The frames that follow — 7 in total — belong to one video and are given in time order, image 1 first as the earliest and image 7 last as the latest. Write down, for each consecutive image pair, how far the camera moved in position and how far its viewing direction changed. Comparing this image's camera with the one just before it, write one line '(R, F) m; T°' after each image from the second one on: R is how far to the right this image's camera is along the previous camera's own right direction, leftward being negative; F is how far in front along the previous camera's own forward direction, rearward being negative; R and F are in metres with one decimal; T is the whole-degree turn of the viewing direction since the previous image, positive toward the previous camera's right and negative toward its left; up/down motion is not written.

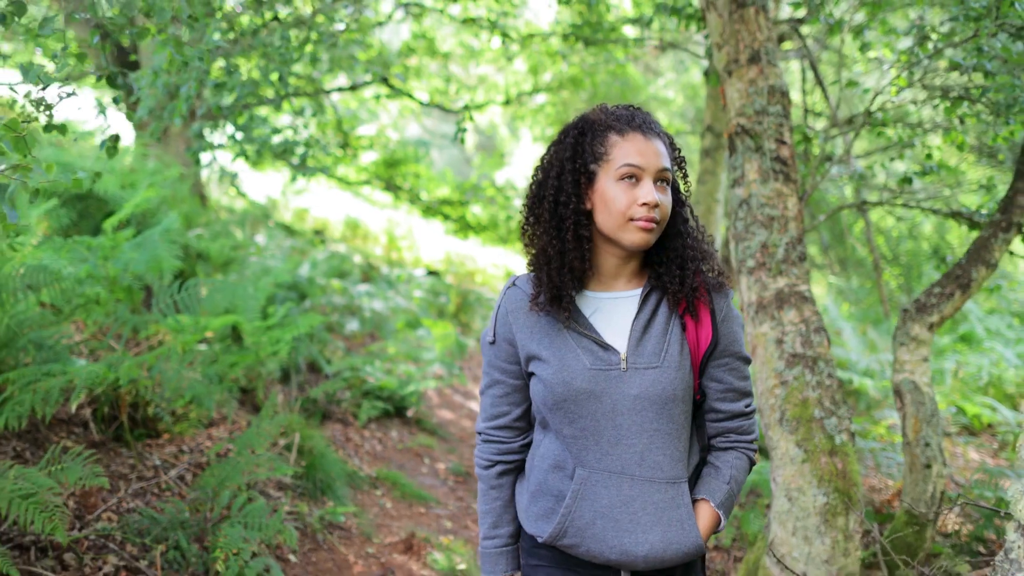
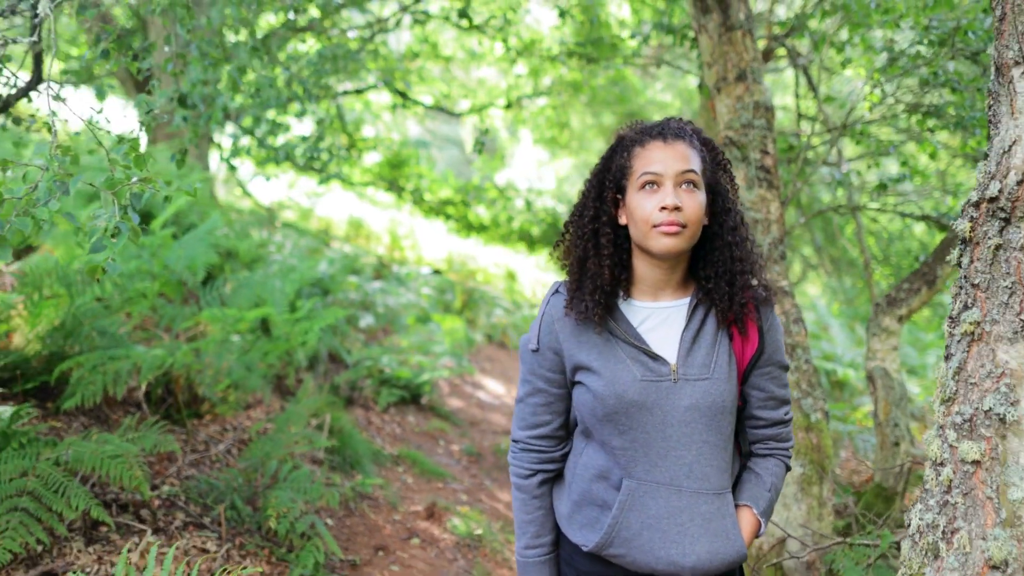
(-0.1, -0.5) m; 0°
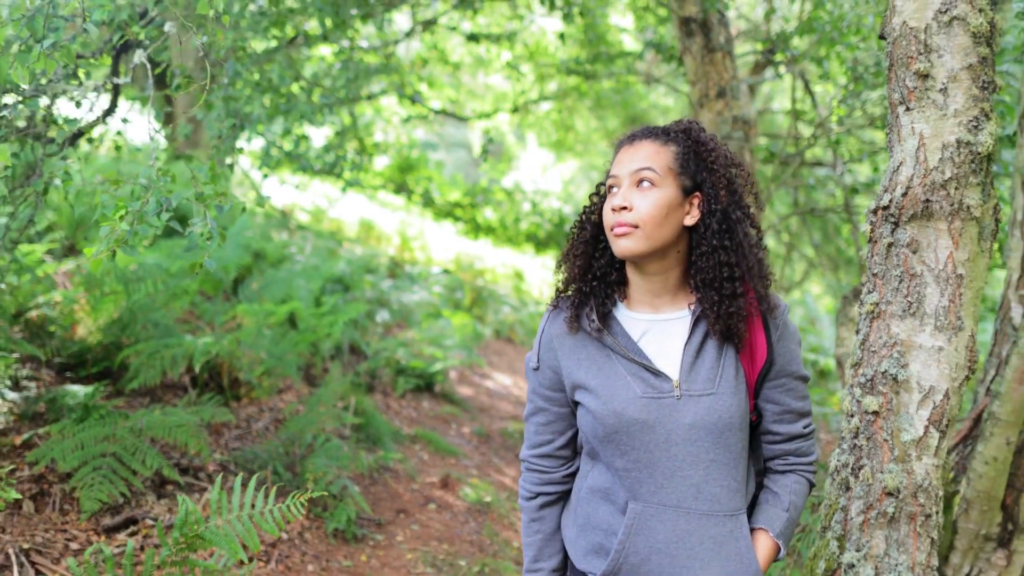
(0.0, -0.6) m; -1°
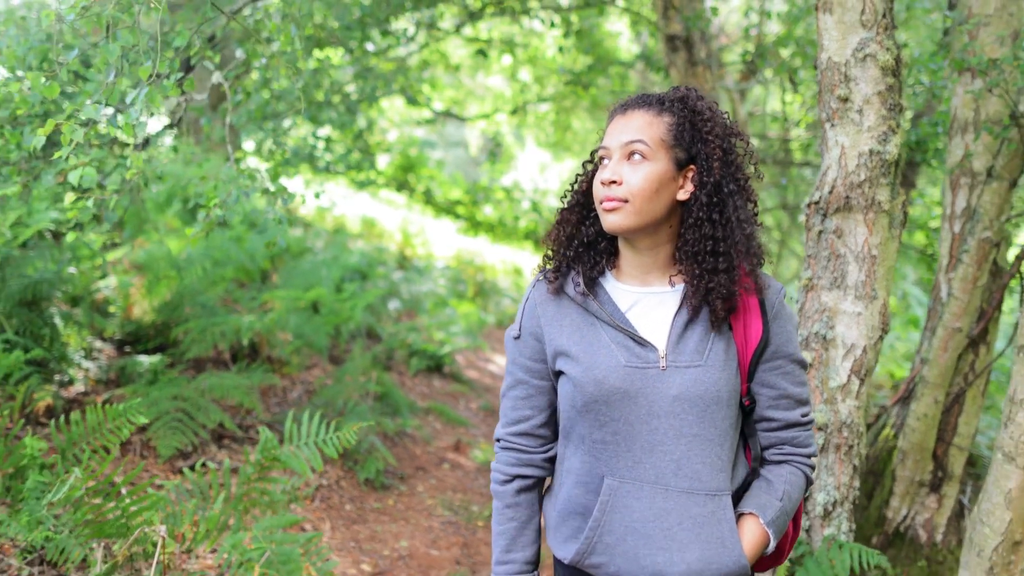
(-0.1, -0.7) m; 0°
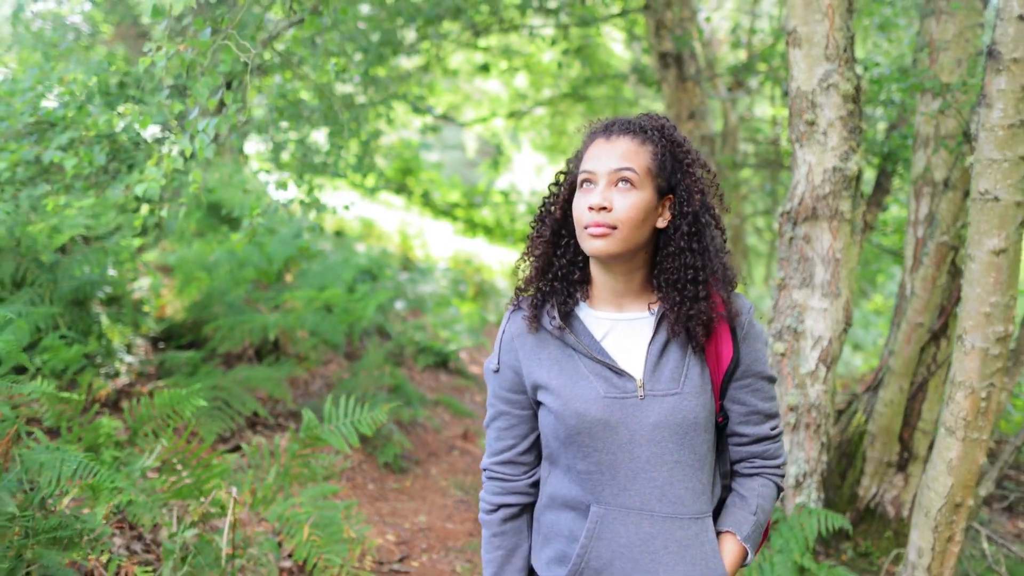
(-0.1, -0.5) m; 0°
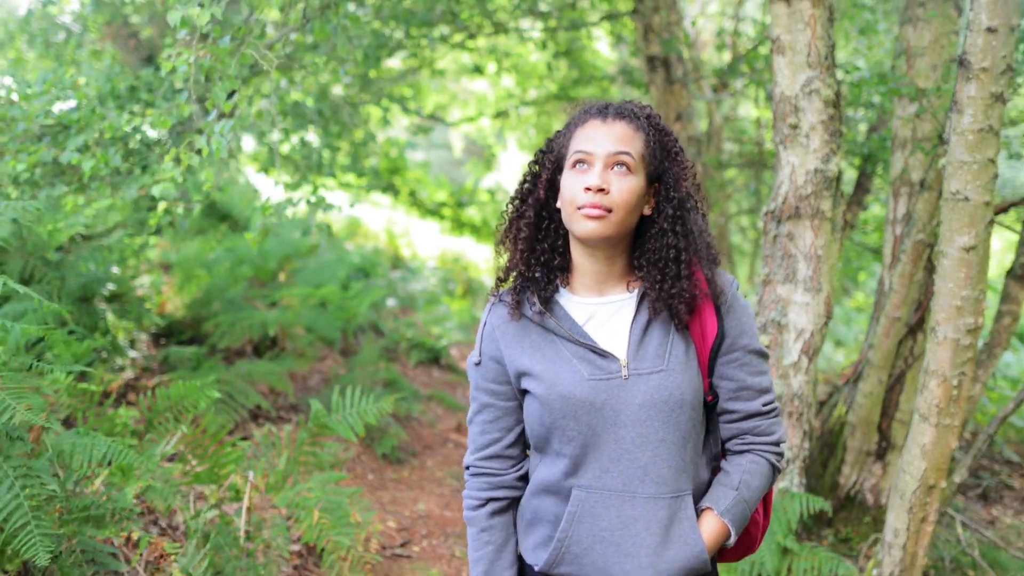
(-0.1, -0.2) m; +1°
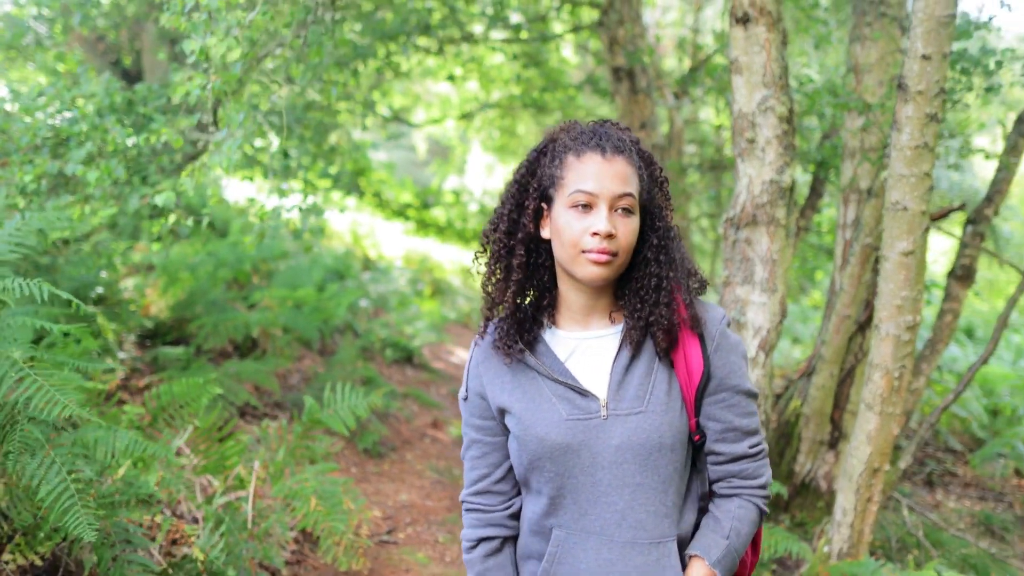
(-0.1, -0.3) m; +3°
